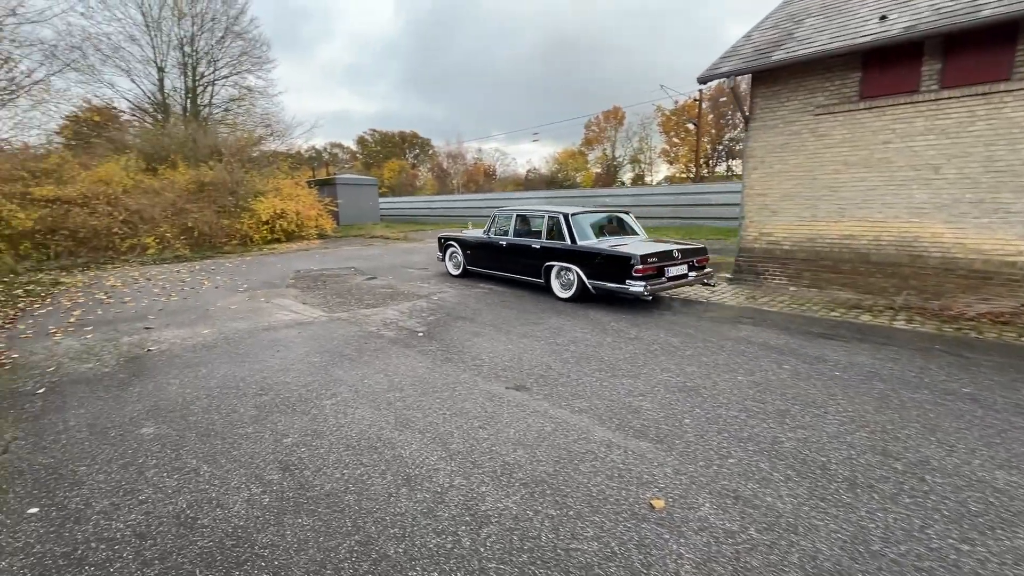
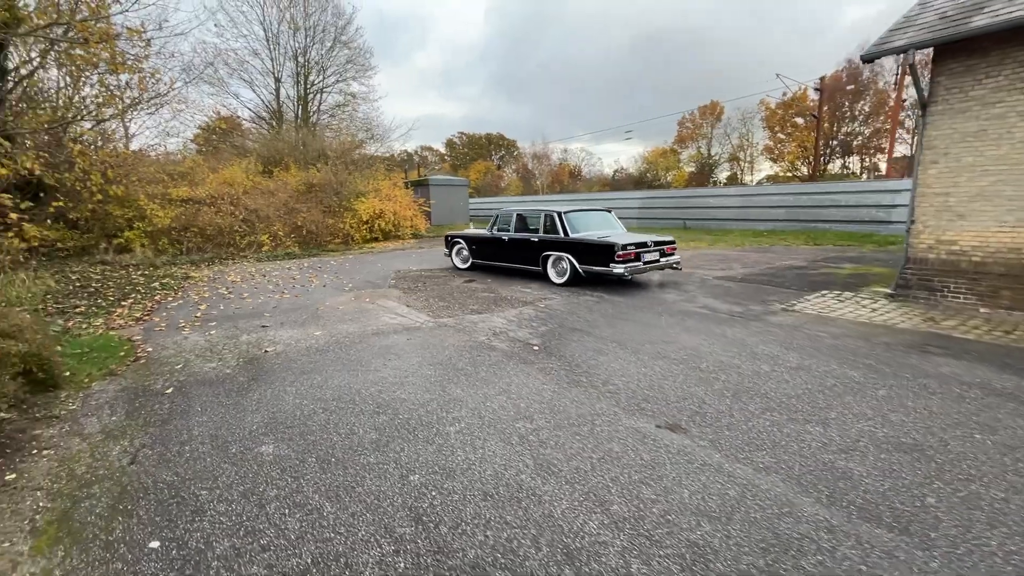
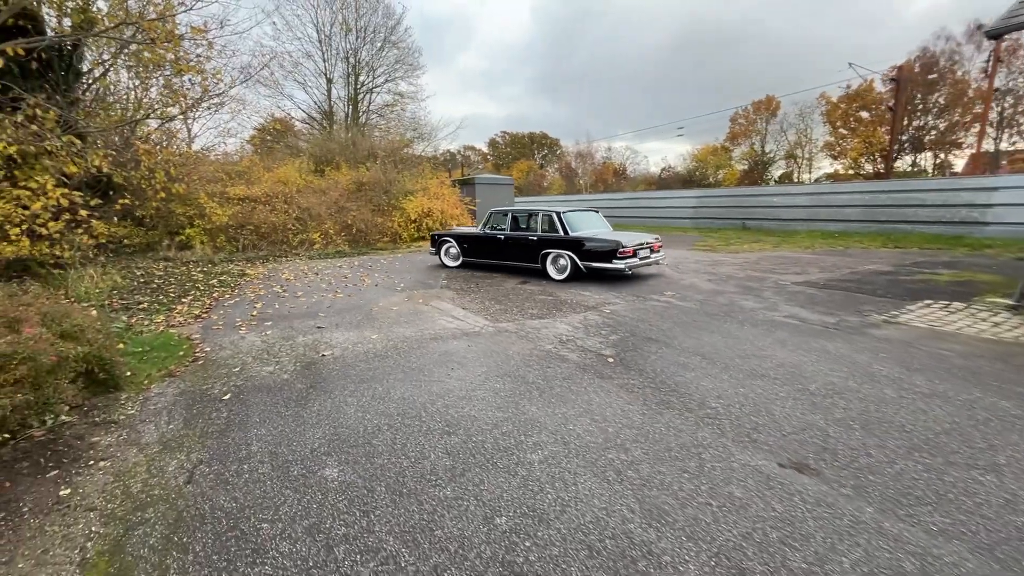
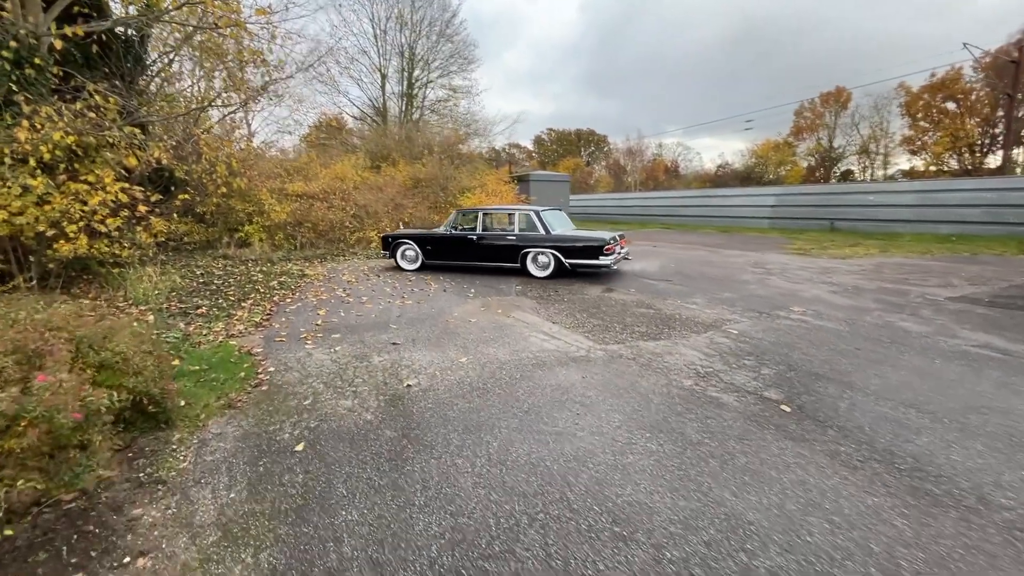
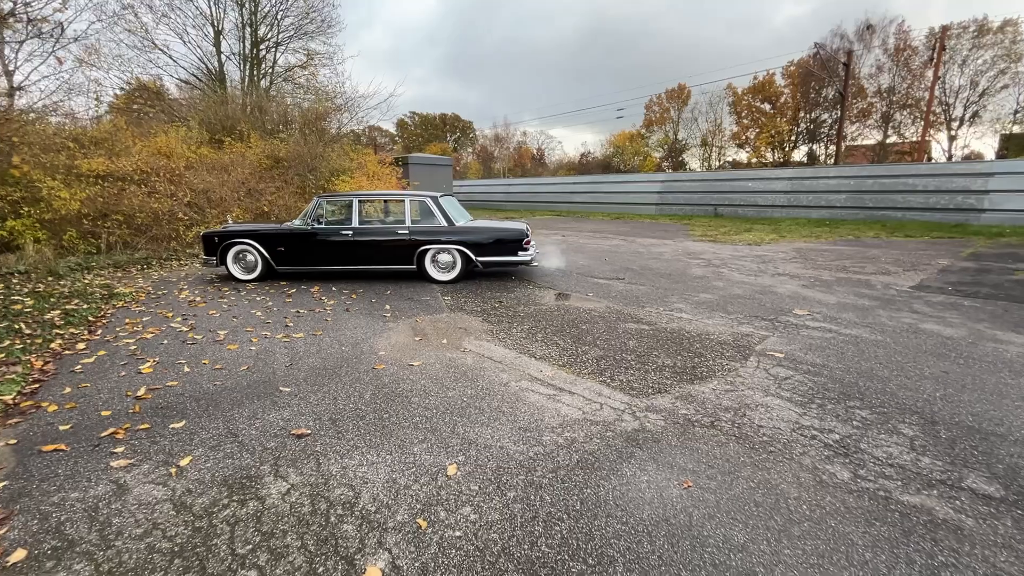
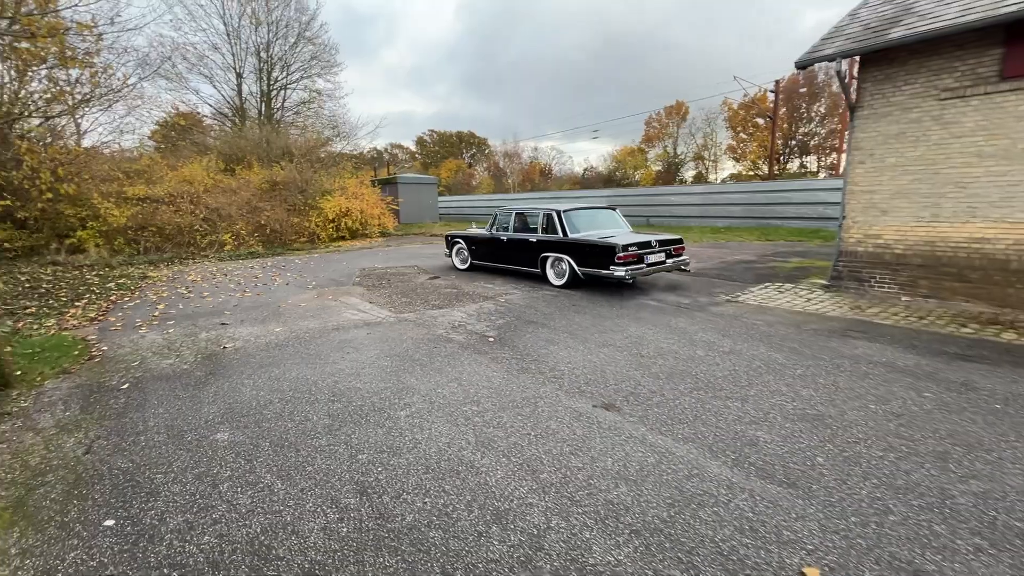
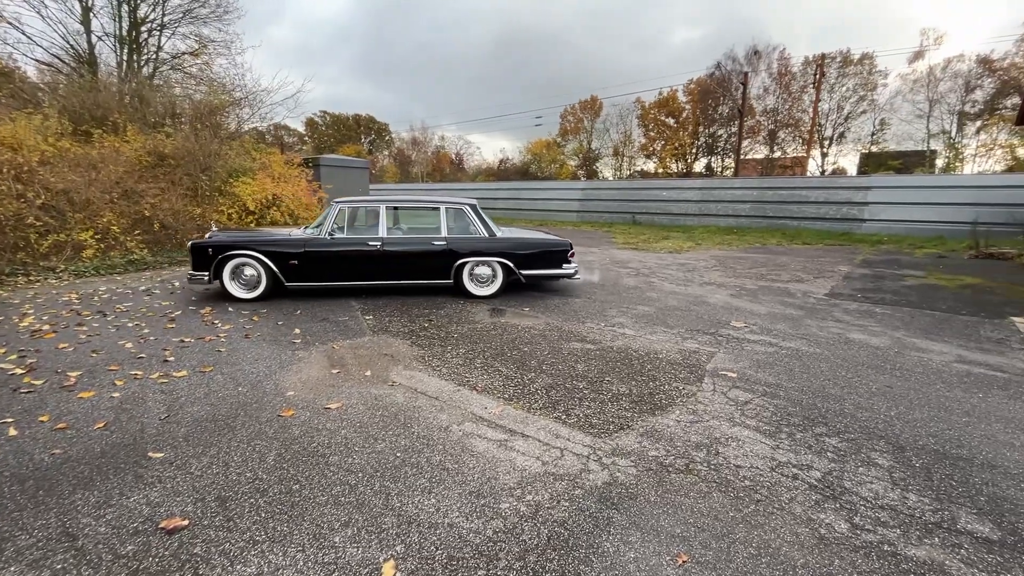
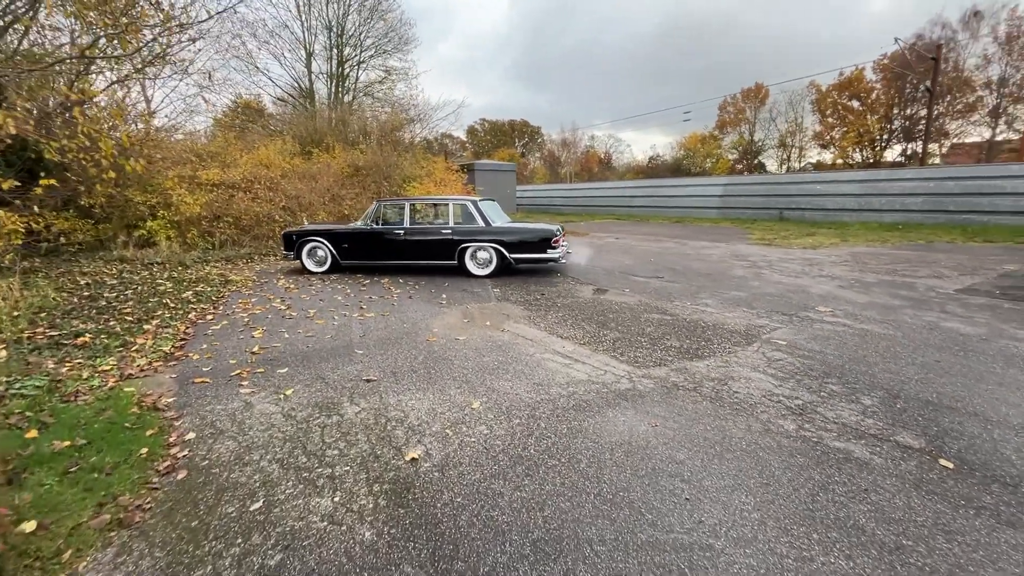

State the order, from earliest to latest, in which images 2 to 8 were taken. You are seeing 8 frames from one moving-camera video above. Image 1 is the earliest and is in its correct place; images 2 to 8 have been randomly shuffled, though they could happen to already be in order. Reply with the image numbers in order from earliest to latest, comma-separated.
6, 2, 3, 4, 8, 5, 7
